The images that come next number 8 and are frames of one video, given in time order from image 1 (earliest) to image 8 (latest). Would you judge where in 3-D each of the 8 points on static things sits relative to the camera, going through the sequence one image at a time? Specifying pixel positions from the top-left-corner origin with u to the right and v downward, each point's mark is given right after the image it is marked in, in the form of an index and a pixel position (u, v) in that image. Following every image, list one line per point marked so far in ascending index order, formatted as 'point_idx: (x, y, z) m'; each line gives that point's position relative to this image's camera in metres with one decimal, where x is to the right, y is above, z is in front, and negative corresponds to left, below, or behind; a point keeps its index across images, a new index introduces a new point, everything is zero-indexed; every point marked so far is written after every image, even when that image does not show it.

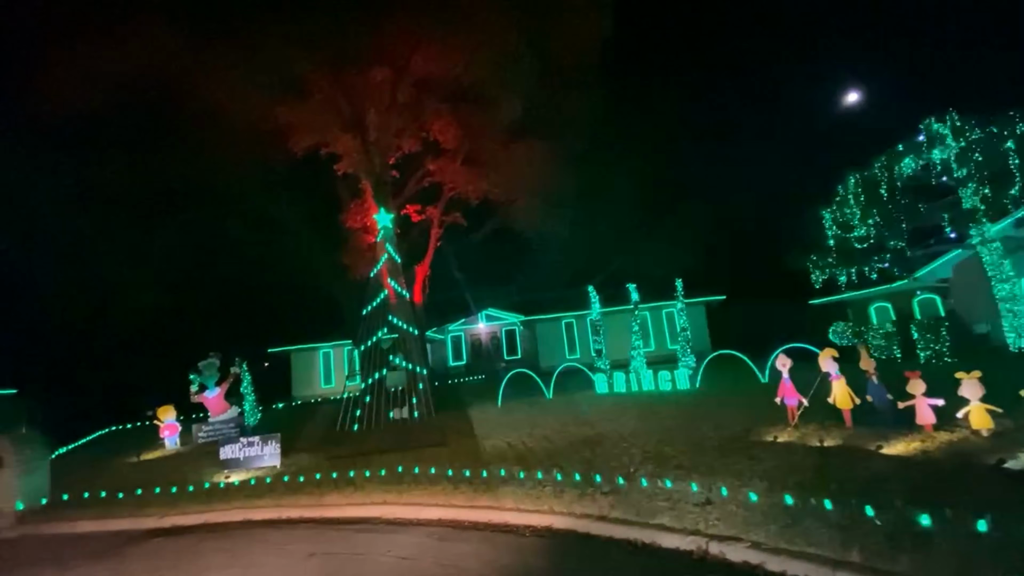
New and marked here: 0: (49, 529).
0: (-10.7, -5.7, +11.0) m
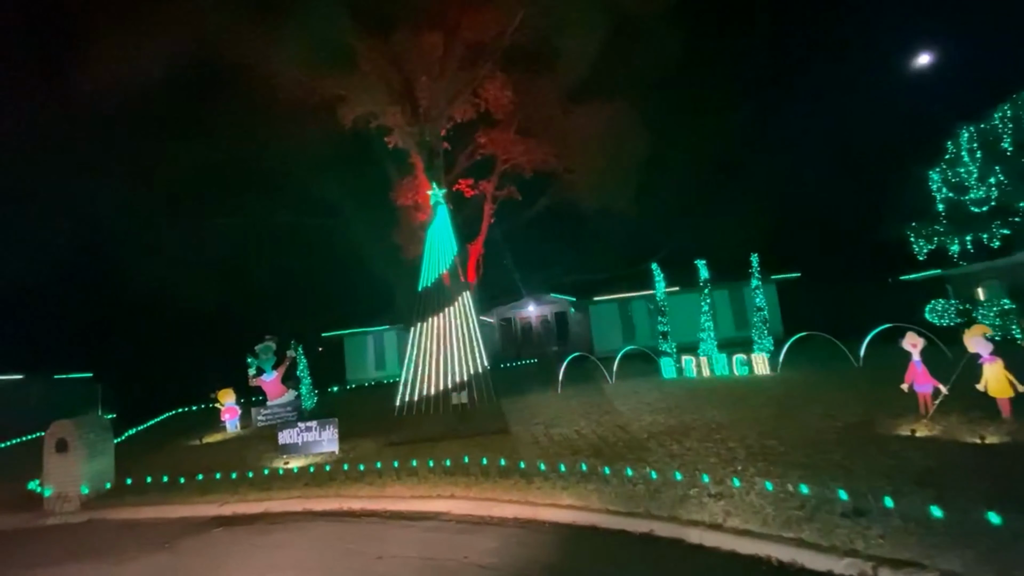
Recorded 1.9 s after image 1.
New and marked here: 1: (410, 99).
0: (-9.0, -5.2, +10.7) m
1: (-3.7, +6.8, +17.2) m
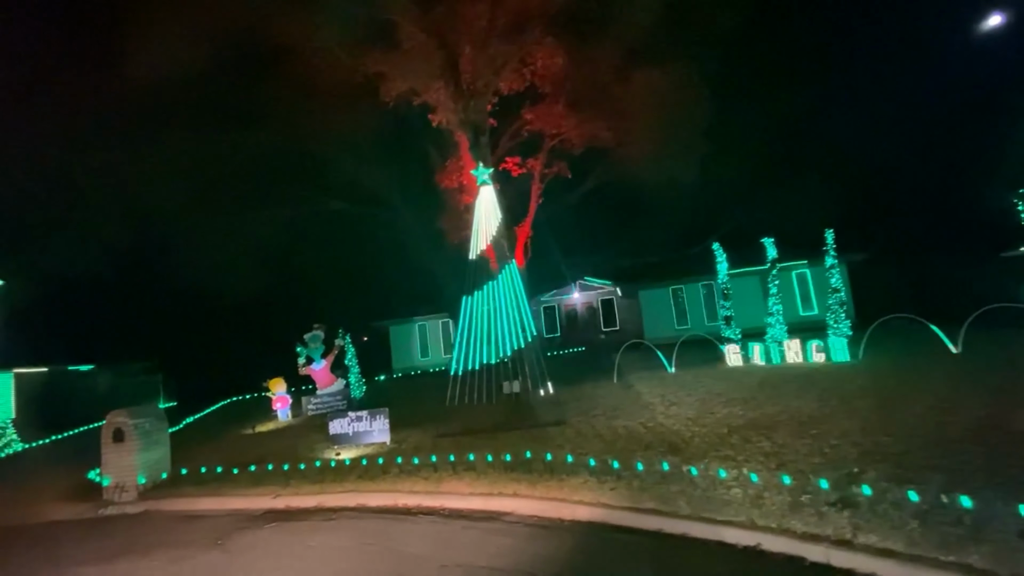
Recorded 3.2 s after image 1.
0: (-7.6, -4.9, +10.5) m
1: (-2.0, +7.3, +16.2) m
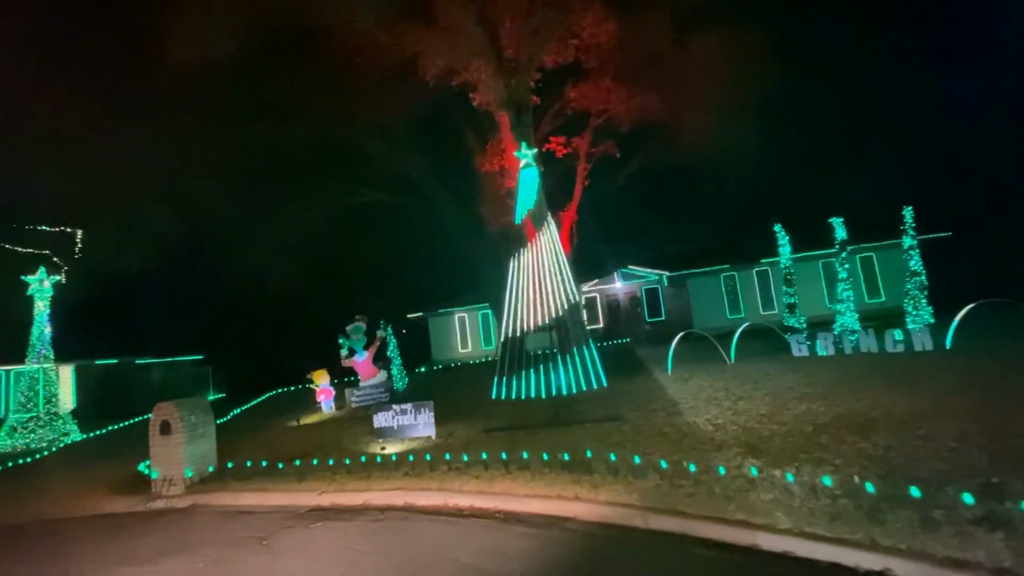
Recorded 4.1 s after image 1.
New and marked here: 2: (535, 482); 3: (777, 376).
0: (-6.4, -4.7, +10.3) m
1: (-0.6, +7.7, +15.4) m
2: (+0.4, -3.6, +8.9) m
3: (+8.2, -2.7, +14.7) m
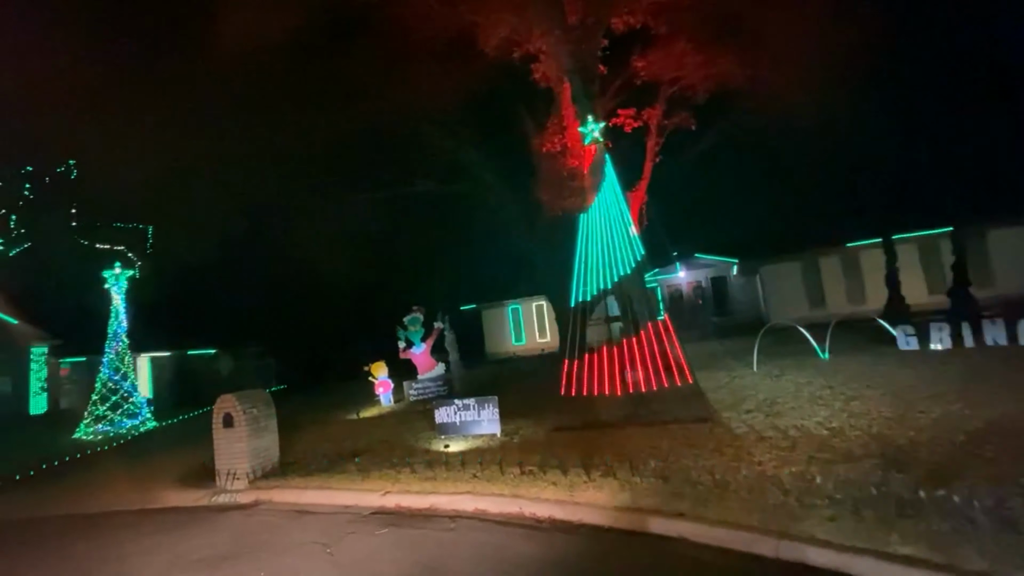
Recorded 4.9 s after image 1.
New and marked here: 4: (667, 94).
0: (-4.8, -4.4, +9.8) m
1: (+1.4, +8.1, +14.2) m
2: (+1.8, -3.3, +7.7) m
3: (+10.1, -2.2, +12.7) m
4: (+5.3, +6.6, +16.3) m
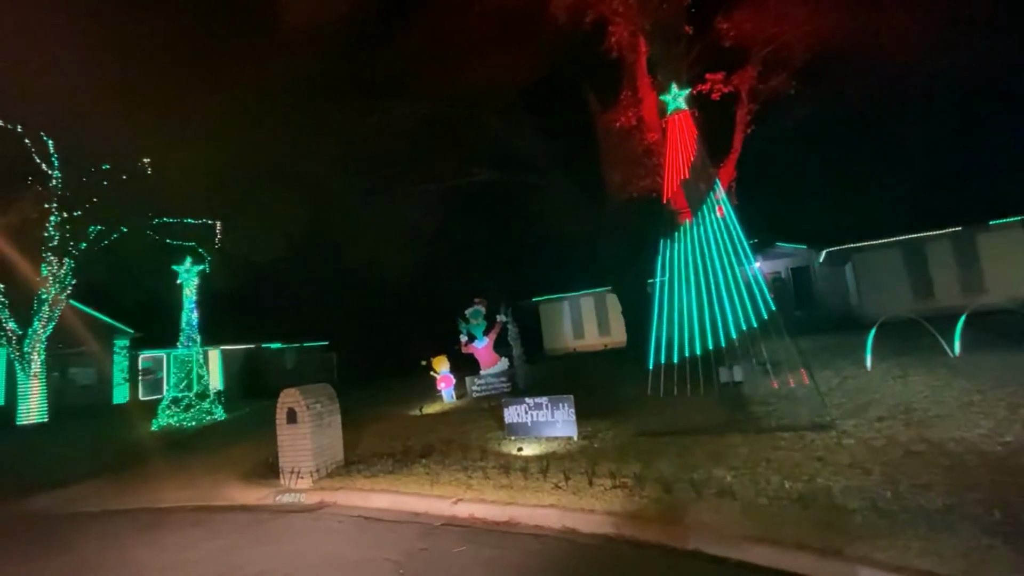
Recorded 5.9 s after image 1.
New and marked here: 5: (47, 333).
0: (-3.2, -4.1, +9.1) m
1: (+3.3, +8.5, +12.7) m
2: (+3.1, -3.0, +6.3) m
3: (+11.9, -1.9, +10.4) m
4: (+7.5, +7.0, +14.5) m
5: (-17.9, -1.7, +18.3) m
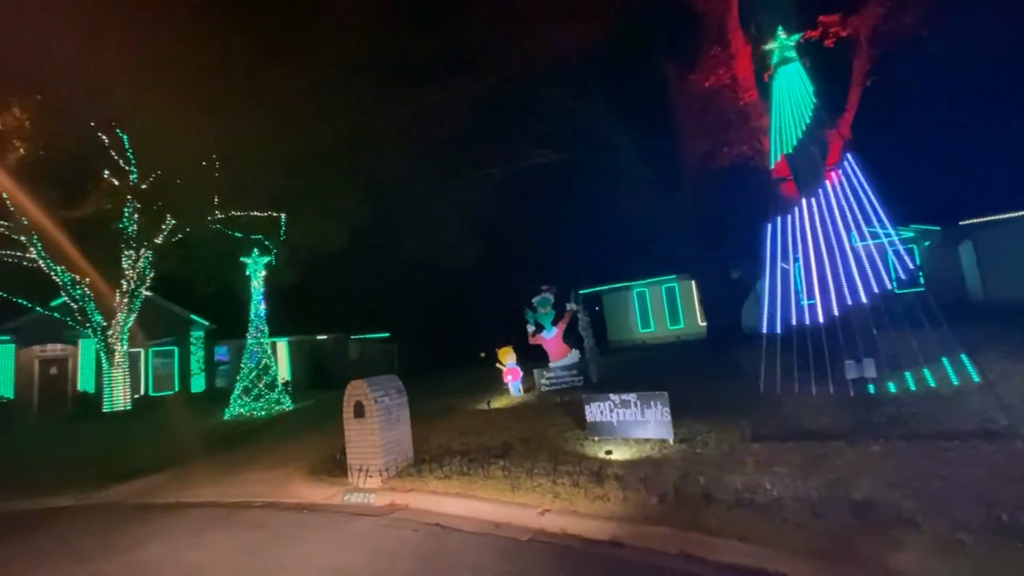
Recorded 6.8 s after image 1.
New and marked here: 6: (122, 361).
0: (-1.7, -3.8, +8.2) m
1: (+5.1, +8.9, +10.9) m
2: (+4.3, -2.7, +4.8) m
3: (+13.5, -1.4, +7.8) m
4: (+9.4, +7.5, +12.2) m
5: (-15.3, -1.4, +18.9) m
6: (-15.6, -2.9, +18.9) m
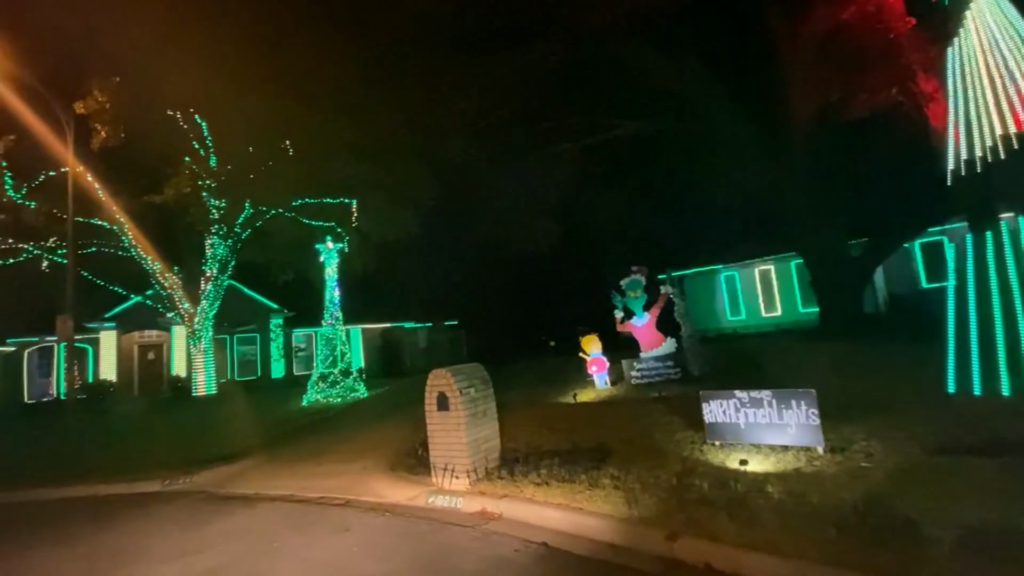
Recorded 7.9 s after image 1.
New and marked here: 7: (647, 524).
0: (0.0, -3.4, +7.0) m
1: (+6.9, +9.4, +8.6) m
2: (+5.5, -2.3, +2.8) m
3: (+15.0, -0.9, +4.7) m
4: (+11.4, +8.0, +9.4) m
5: (-12.2, -0.9, +19.3) m
6: (-12.4, -2.4, +19.4) m
7: (+1.8, -3.1, +6.2) m
